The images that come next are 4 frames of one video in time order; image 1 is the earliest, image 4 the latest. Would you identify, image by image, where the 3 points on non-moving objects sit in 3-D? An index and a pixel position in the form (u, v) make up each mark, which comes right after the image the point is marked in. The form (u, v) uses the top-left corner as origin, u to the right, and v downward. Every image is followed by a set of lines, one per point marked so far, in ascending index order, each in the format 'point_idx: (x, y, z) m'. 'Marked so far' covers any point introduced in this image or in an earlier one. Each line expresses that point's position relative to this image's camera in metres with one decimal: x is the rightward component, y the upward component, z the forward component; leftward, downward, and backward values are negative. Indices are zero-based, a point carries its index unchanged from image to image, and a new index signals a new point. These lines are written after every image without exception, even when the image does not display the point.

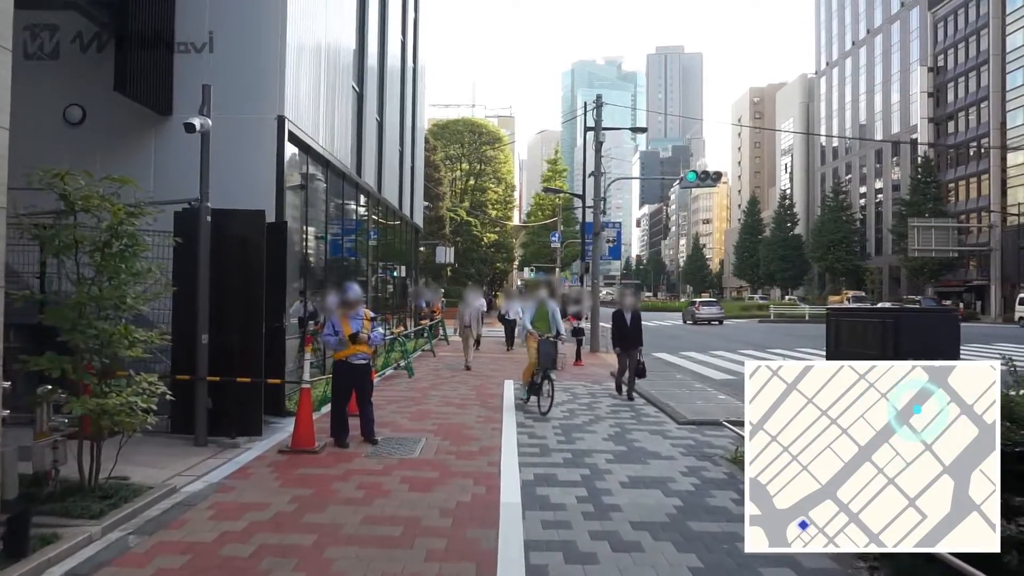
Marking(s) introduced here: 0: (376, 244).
0: (-3.1, +1.0, +16.9) m
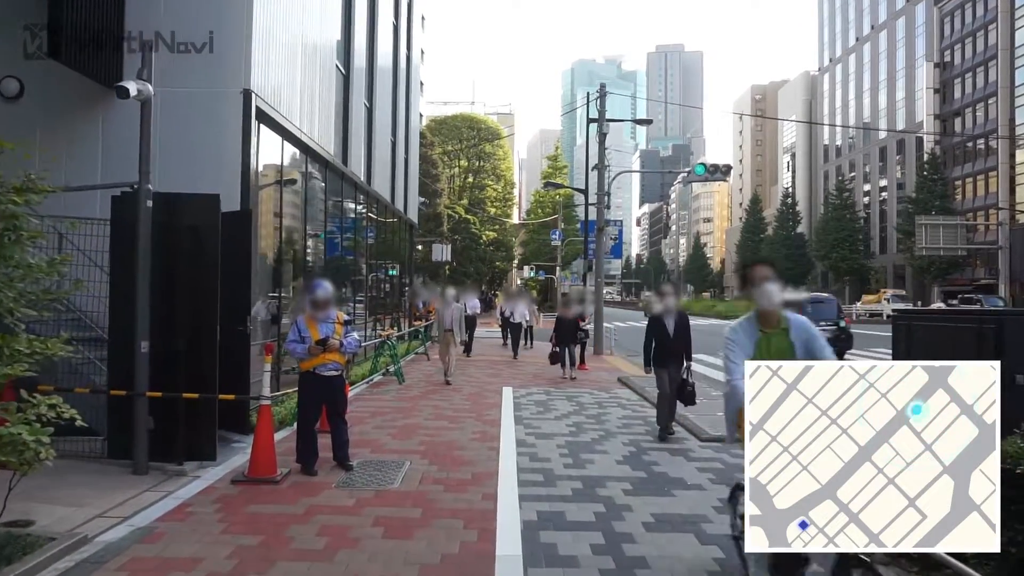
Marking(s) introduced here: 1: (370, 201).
0: (-3.1, +1.0, +16.5) m
1: (-3.1, +1.9, +16.2) m
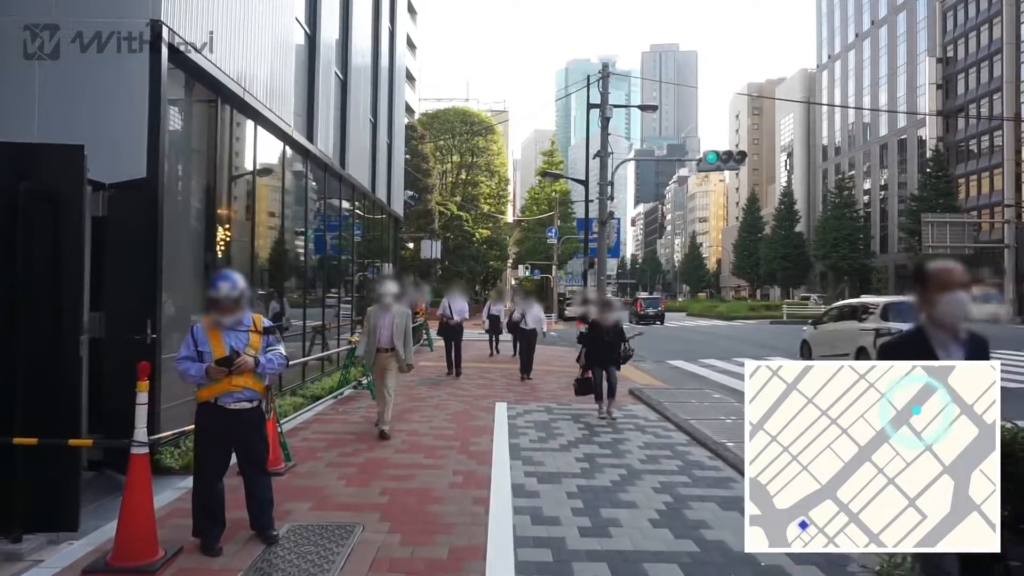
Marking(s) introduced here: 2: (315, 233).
0: (-3.2, +1.0, +15.9) m
1: (-3.2, +1.9, +15.5) m
2: (-3.3, +0.9, +12.6) m
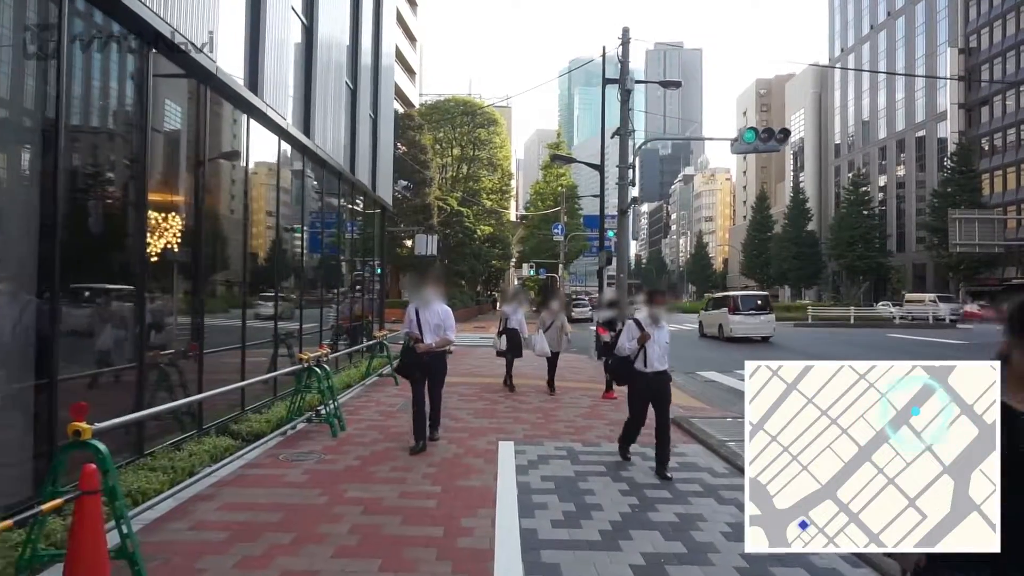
0: (-3.1, +1.0, +14.9) m
1: (-3.1, +1.9, +14.6) m
2: (-3.2, +0.9, +11.7) m
